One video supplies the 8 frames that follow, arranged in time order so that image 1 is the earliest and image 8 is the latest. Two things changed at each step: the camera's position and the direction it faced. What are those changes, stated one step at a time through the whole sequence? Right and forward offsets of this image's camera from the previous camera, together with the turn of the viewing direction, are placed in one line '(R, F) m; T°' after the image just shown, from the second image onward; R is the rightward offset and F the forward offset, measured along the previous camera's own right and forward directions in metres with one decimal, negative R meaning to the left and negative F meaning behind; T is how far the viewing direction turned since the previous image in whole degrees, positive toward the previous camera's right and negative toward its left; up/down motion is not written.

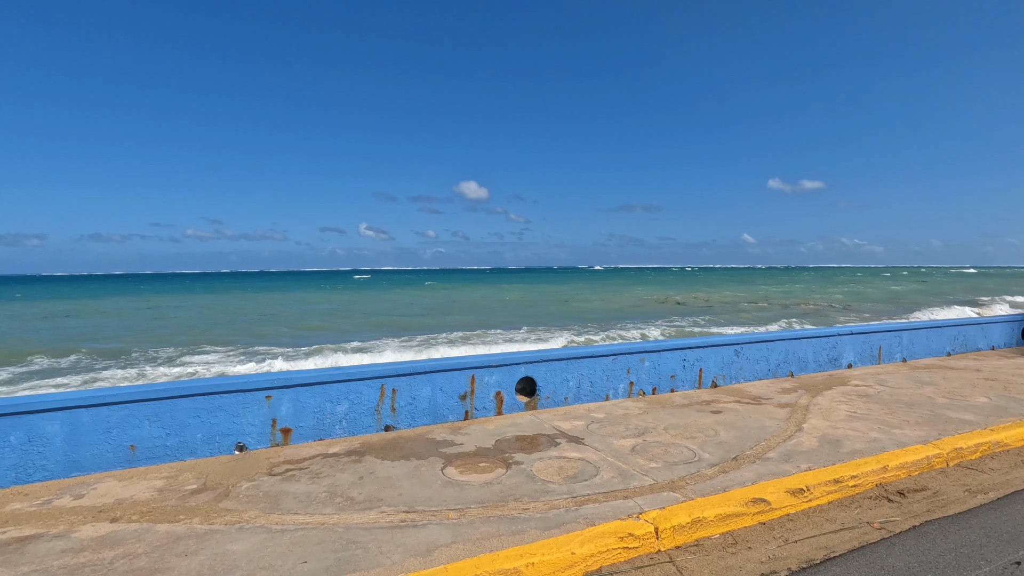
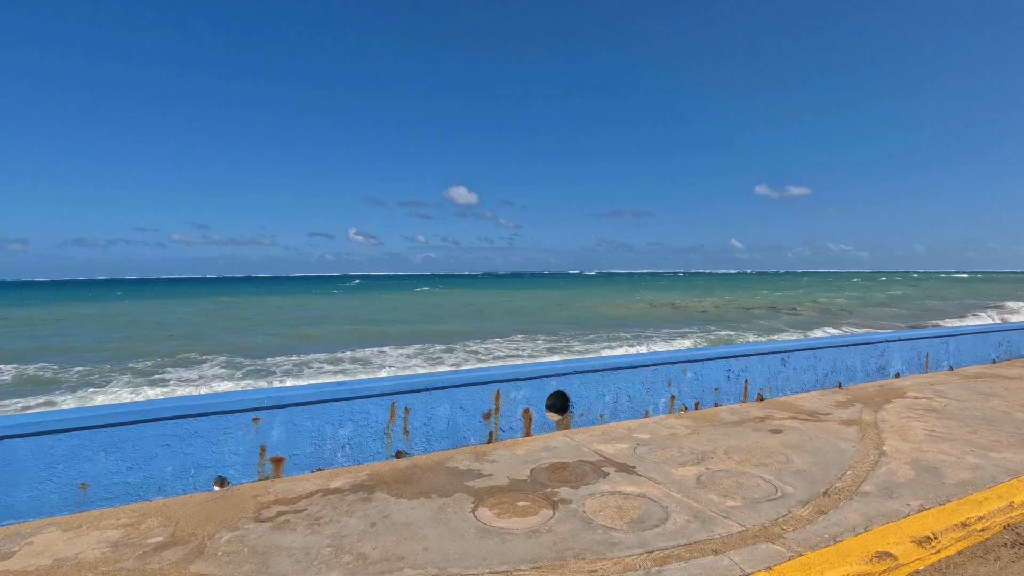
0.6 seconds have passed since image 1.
(-0.3, +0.7) m; +1°
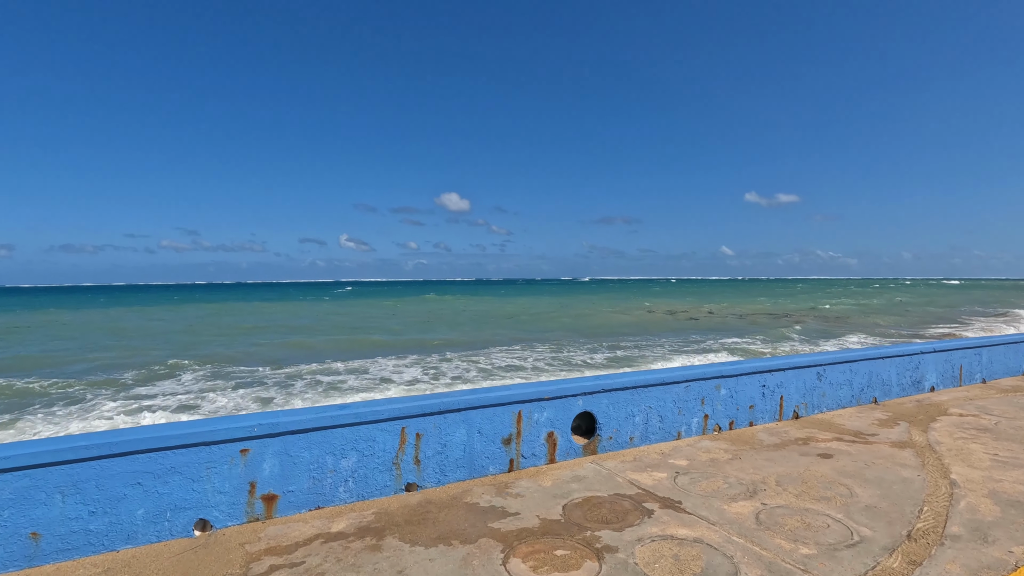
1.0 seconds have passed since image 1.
(-0.2, +0.4) m; +1°
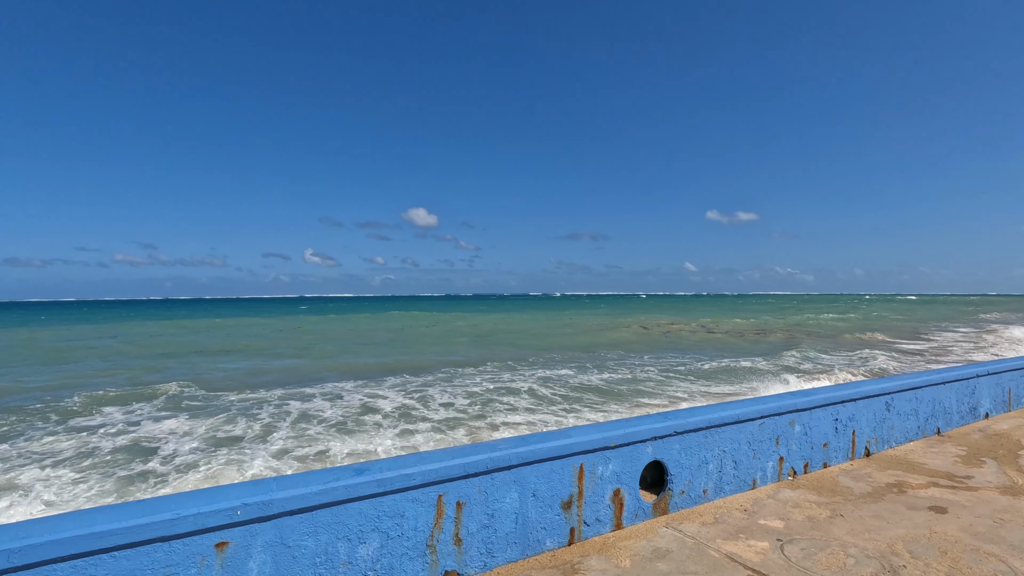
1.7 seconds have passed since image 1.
(-0.5, +0.8) m; +3°
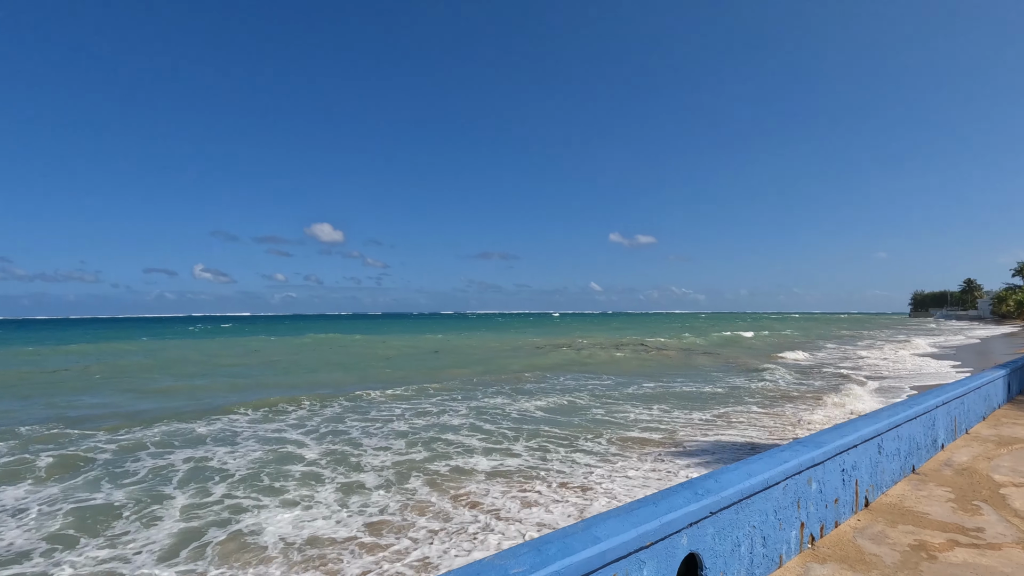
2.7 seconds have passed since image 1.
(-0.4, +0.8) m; +10°
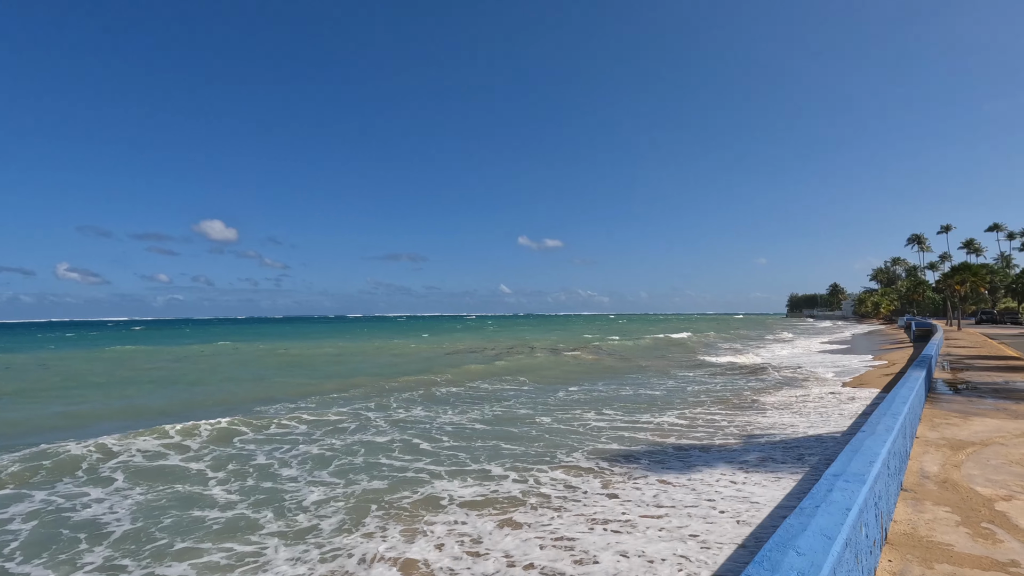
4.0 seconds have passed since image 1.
(-0.4, +0.9) m; +10°
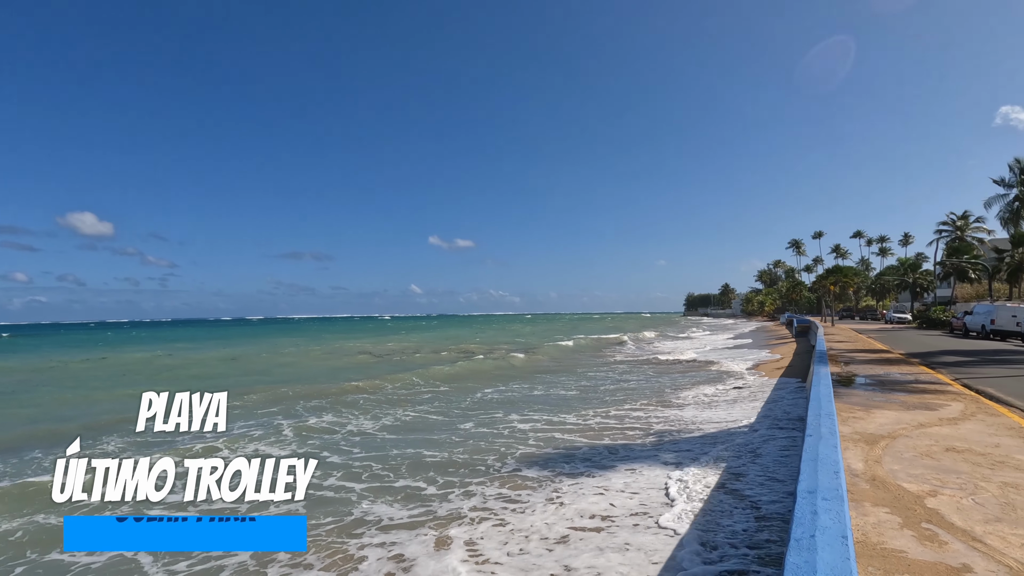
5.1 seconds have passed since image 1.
(-0.2, +0.5) m; +9°
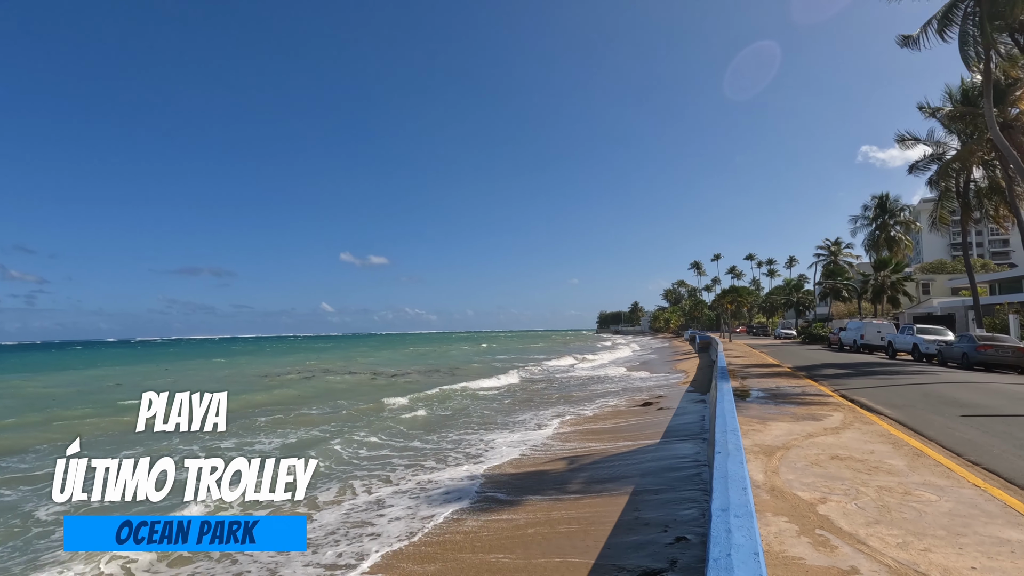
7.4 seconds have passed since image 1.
(-0.1, 0.0) m; +9°
